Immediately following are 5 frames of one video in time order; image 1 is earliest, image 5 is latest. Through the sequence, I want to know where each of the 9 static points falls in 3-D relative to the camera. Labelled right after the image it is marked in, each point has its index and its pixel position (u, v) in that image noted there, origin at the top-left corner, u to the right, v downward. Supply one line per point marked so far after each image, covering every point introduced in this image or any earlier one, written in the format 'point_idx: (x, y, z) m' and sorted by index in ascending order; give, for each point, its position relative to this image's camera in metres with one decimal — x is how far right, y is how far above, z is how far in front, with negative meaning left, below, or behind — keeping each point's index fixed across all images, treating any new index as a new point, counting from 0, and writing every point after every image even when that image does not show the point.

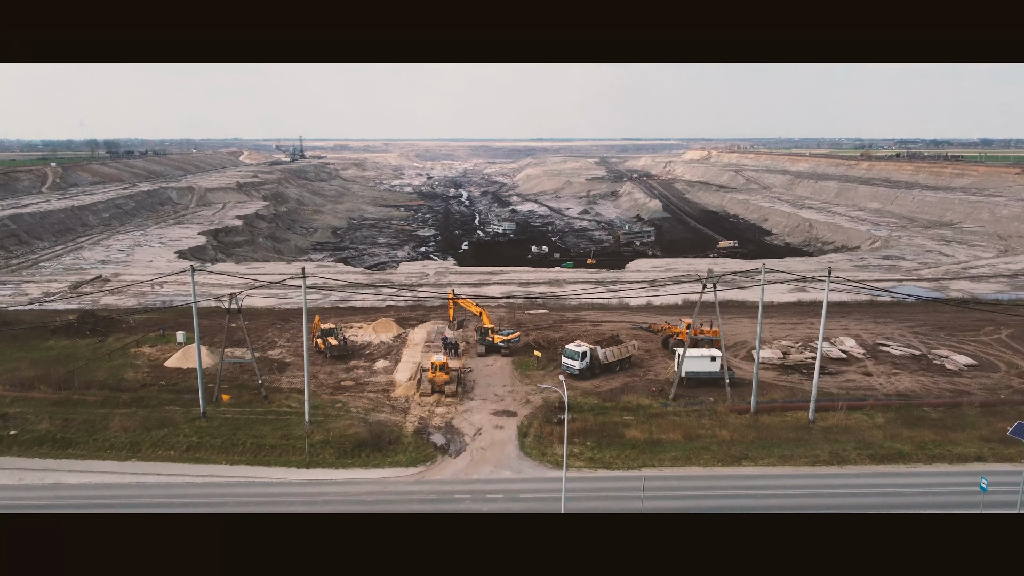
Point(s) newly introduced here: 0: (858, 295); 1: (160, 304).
0: (+11.2, -0.6, +19.5) m
1: (-11.2, -0.7, +19.3) m
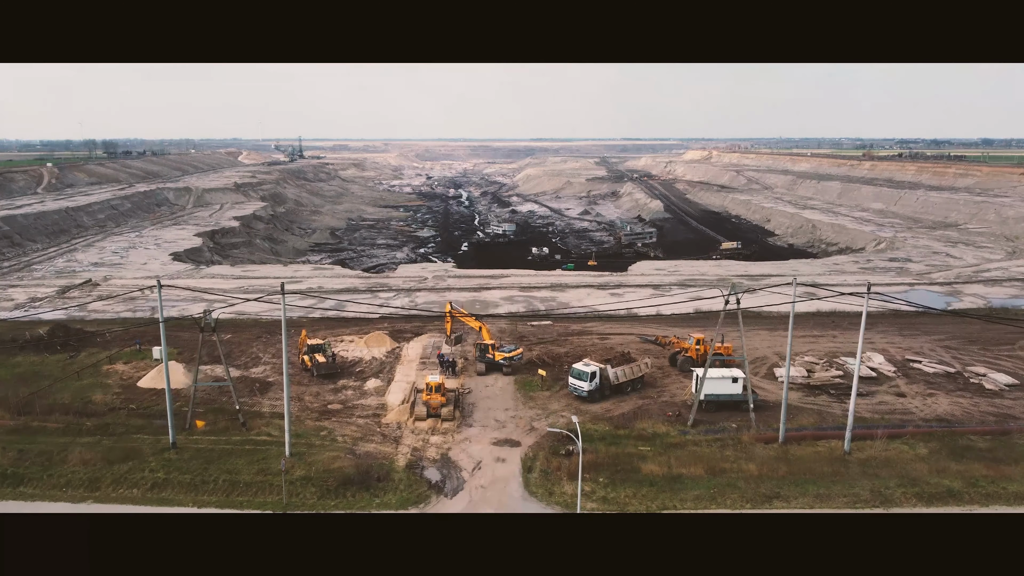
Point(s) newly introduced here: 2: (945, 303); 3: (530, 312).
0: (+11.3, -0.7, +18.9) m
1: (-11.2, -0.9, +18.7) m
2: (+14.2, -0.5, +19.9) m
3: (+0.7, -0.9, +18.4) m
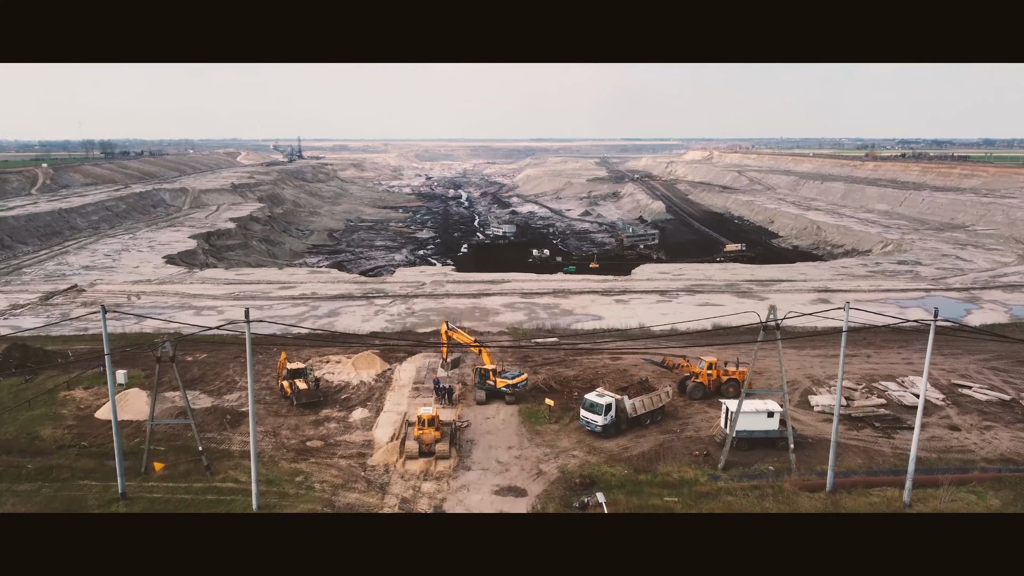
0: (+11.3, -0.9, +18.1) m
1: (-11.1, -1.1, +17.8) m
2: (+14.2, -0.8, +19.1) m
3: (+0.7, -1.1, +17.6) m
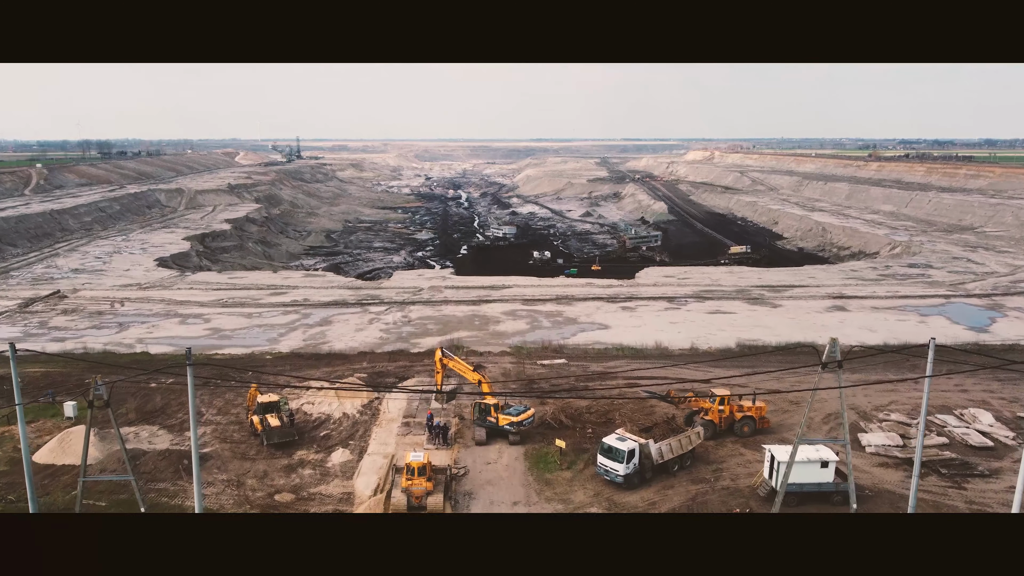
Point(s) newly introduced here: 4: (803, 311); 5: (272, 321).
0: (+11.3, -1.1, +17.1) m
1: (-11.1, -1.3, +16.9) m
2: (+14.2, -1.0, +18.1) m
3: (+0.7, -1.4, +16.6) m
4: (+9.0, -0.7, +19.1) m
5: (-7.2, -1.0, +18.3) m
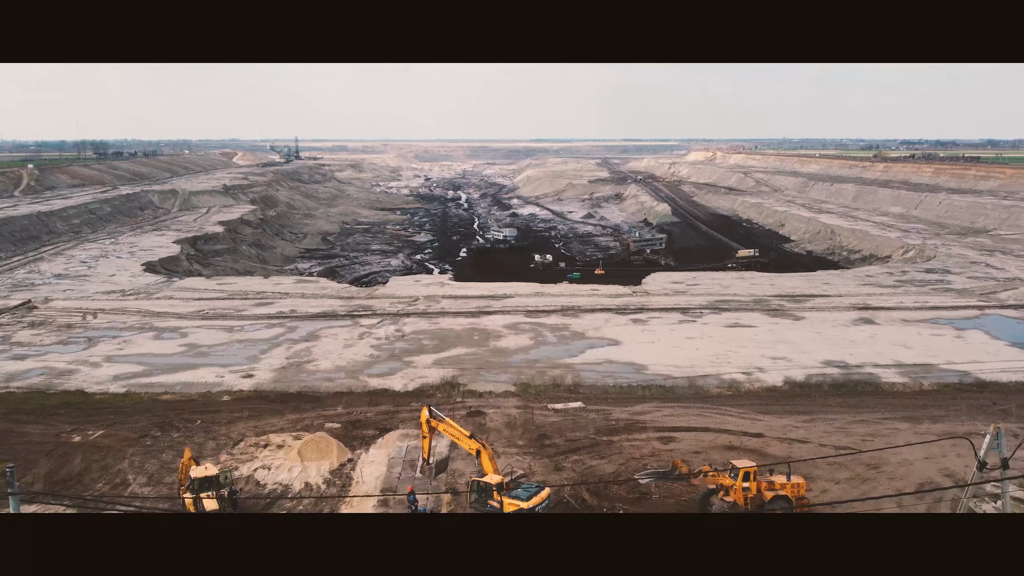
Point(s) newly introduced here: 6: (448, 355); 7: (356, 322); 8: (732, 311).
0: (+11.4, -1.5, +15.7) m
1: (-11.0, -1.6, +15.5) m
2: (+14.3, -1.3, +16.7) m
3: (+0.8, -1.7, +15.2) m
4: (+9.1, -1.1, +17.7) m
5: (-7.1, -1.3, +16.9) m
6: (-1.6, -1.7, +15.4) m
7: (-4.7, -1.0, +18.3) m
8: (+6.9, -0.7, +19.4) m
